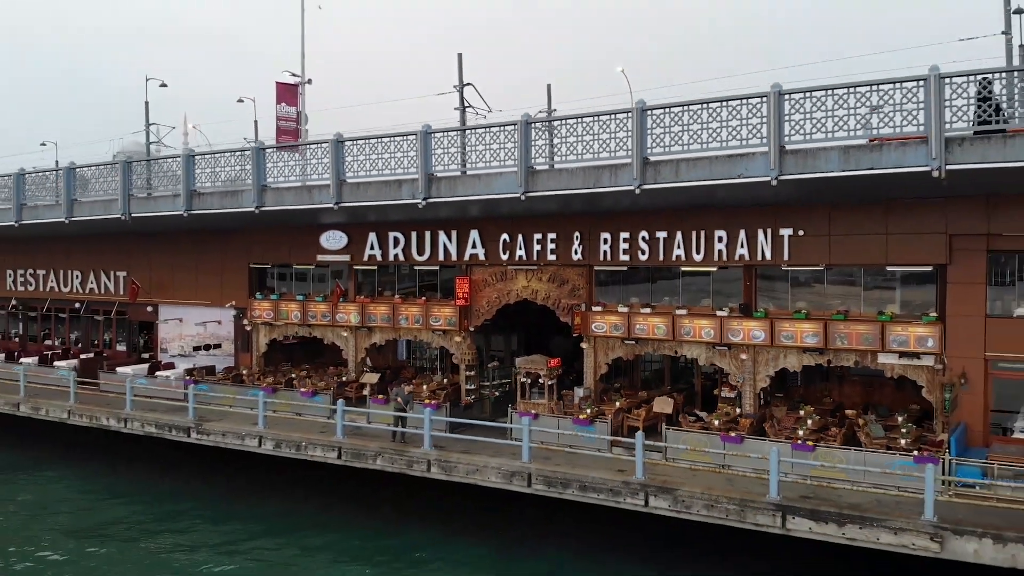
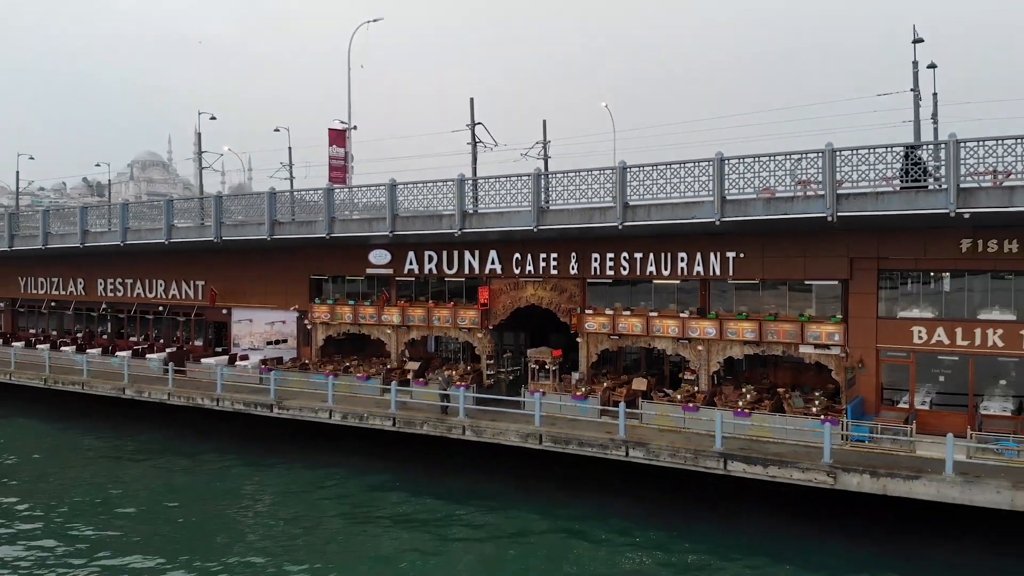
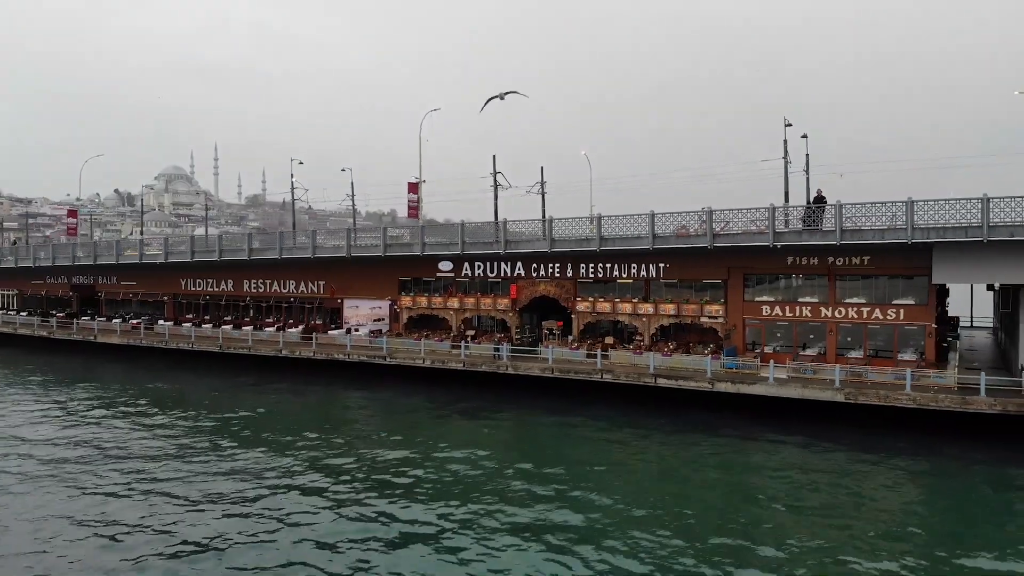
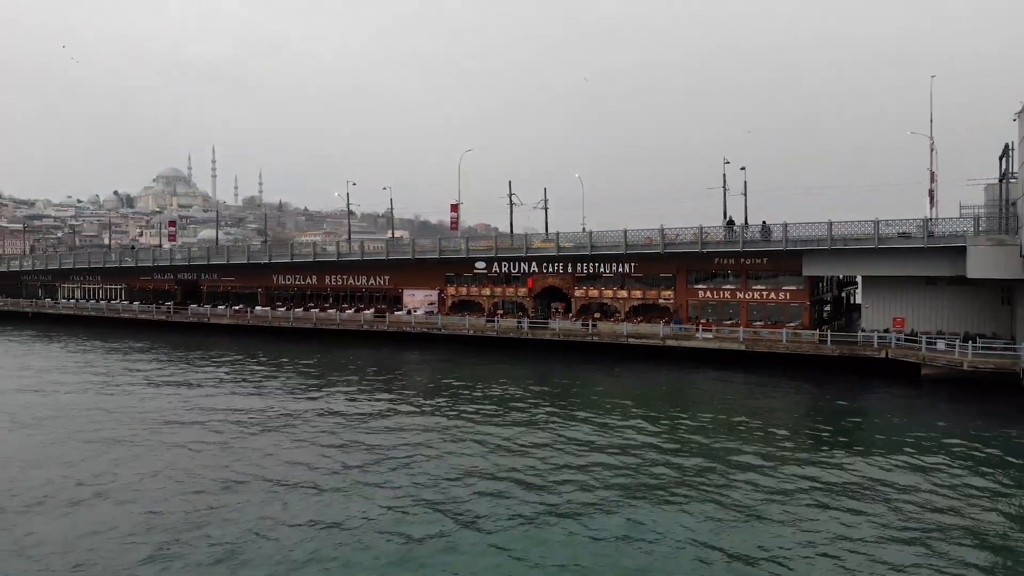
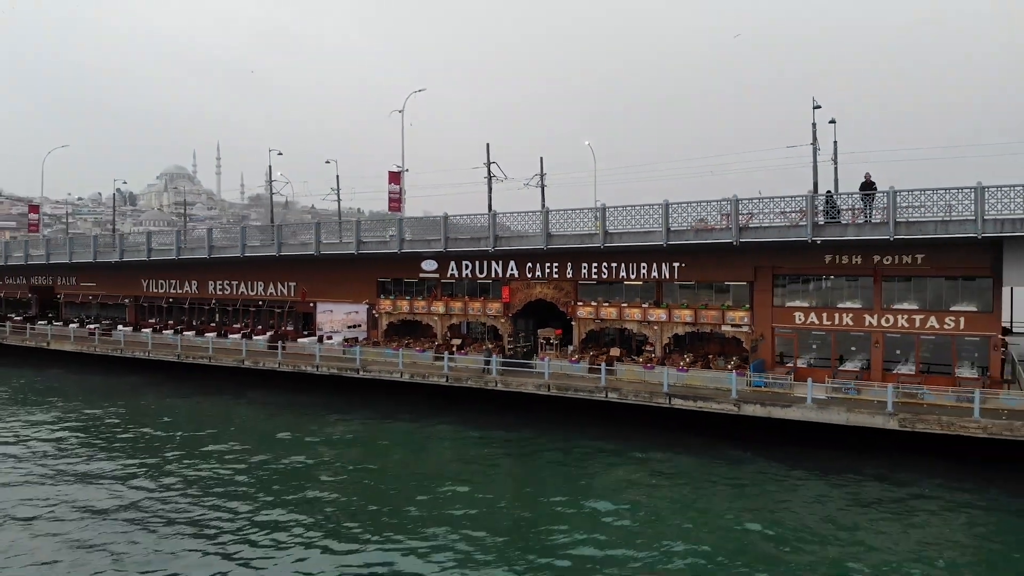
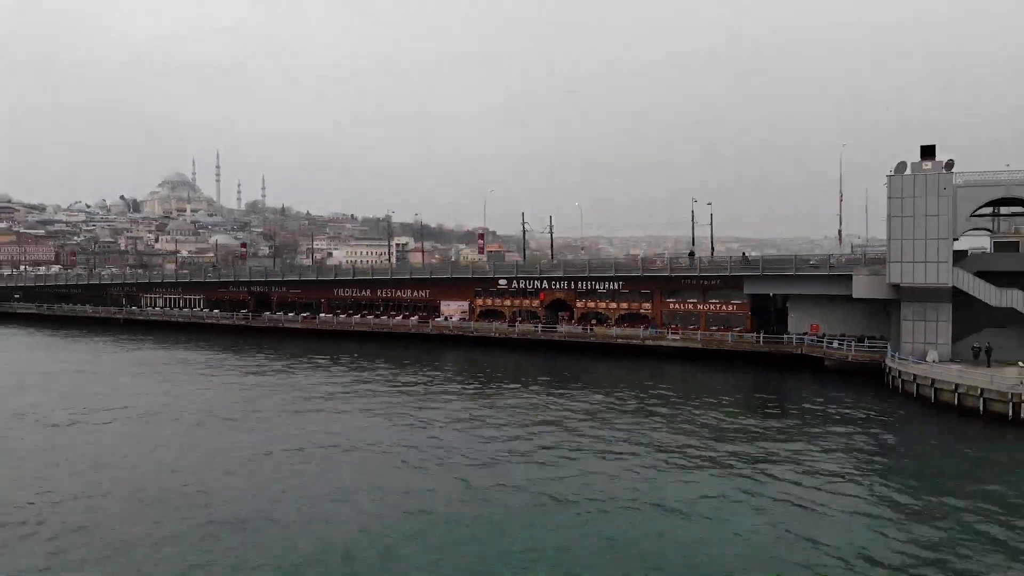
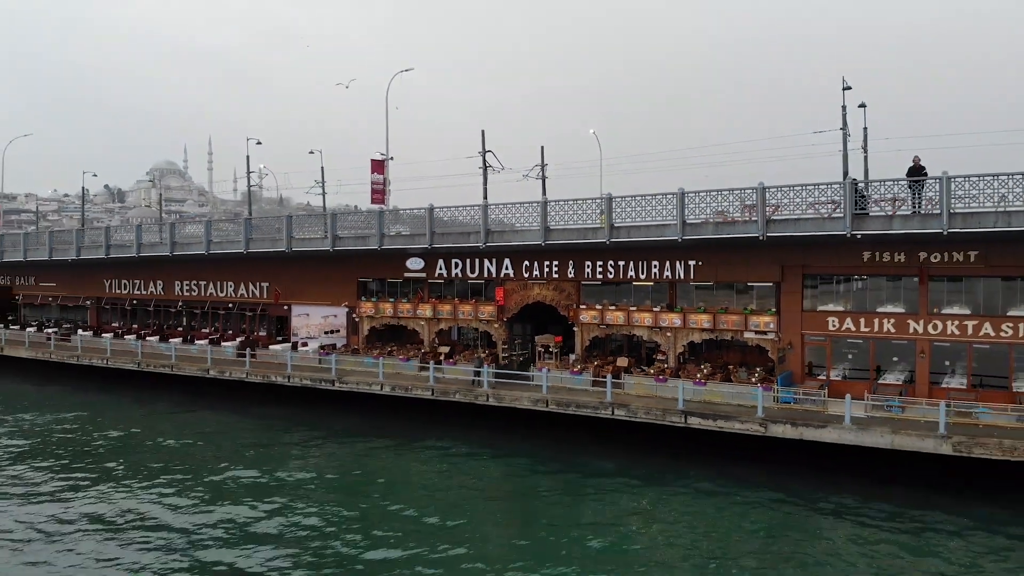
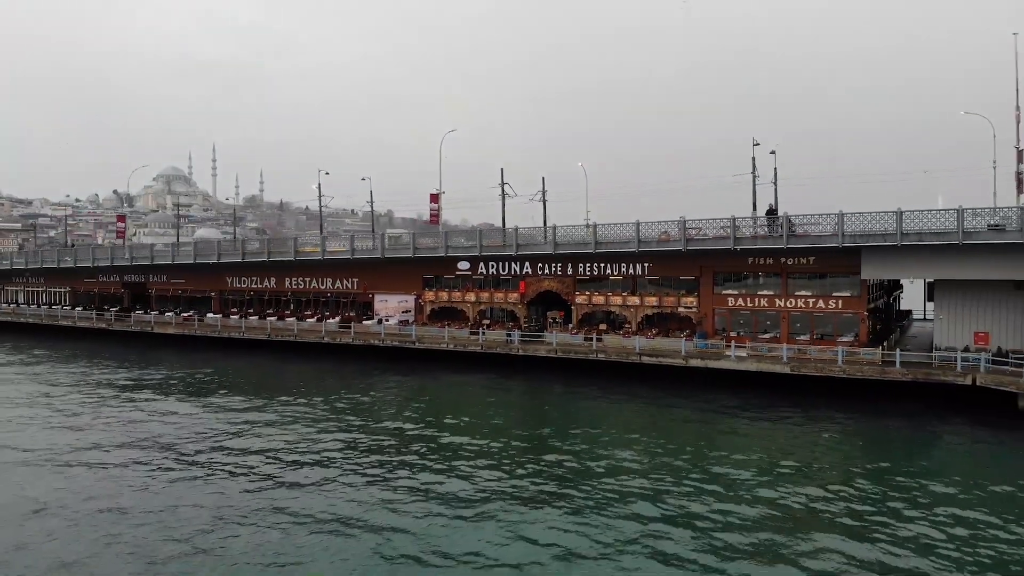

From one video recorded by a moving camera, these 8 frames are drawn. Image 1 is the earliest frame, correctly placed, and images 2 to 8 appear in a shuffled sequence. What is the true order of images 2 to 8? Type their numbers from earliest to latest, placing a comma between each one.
2, 7, 5, 3, 8, 4, 6
